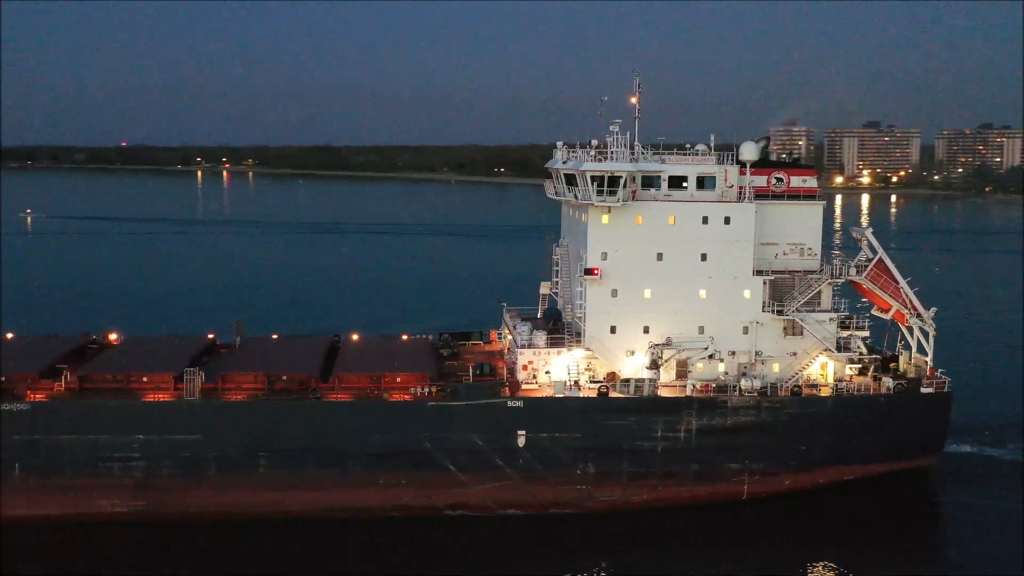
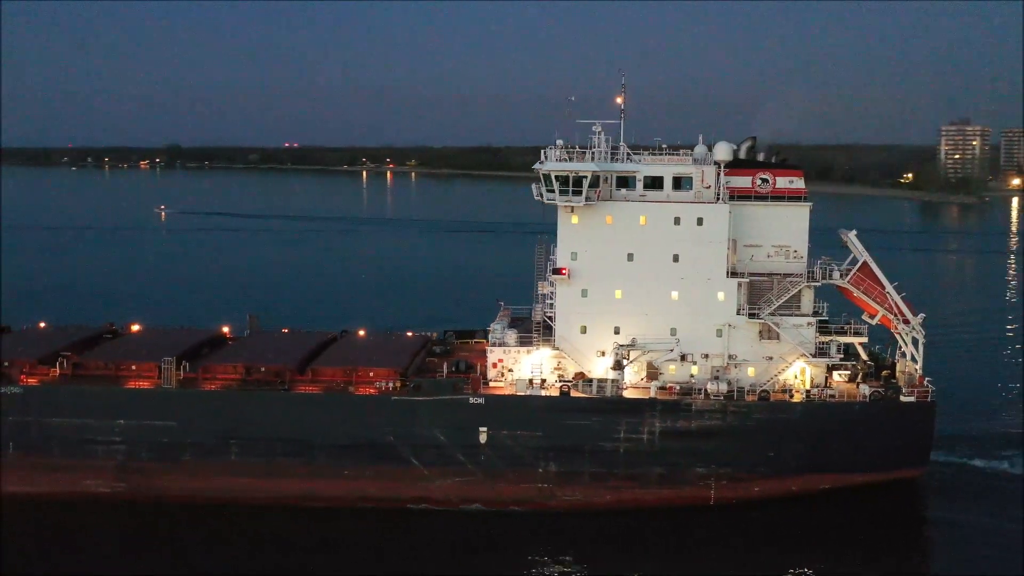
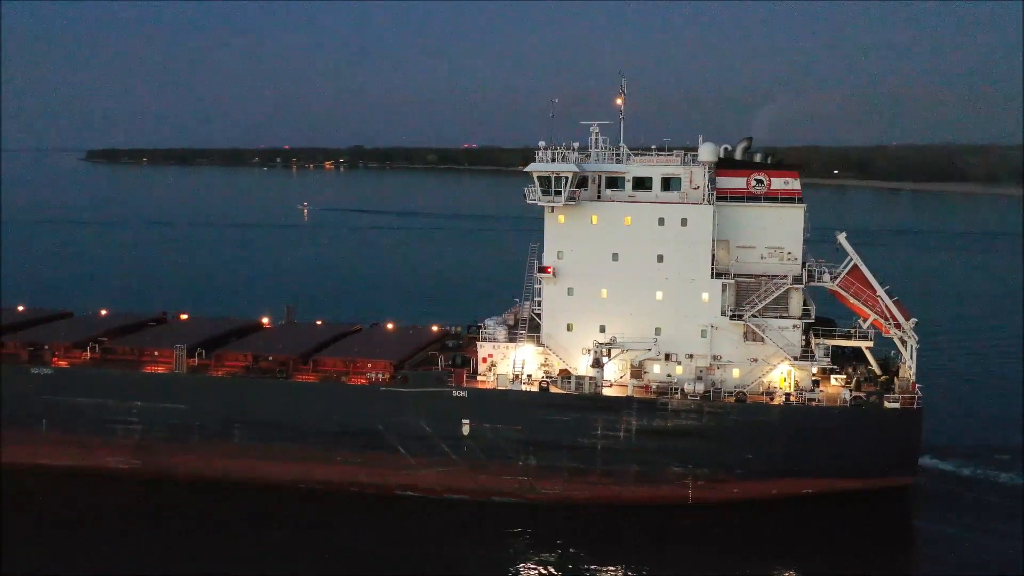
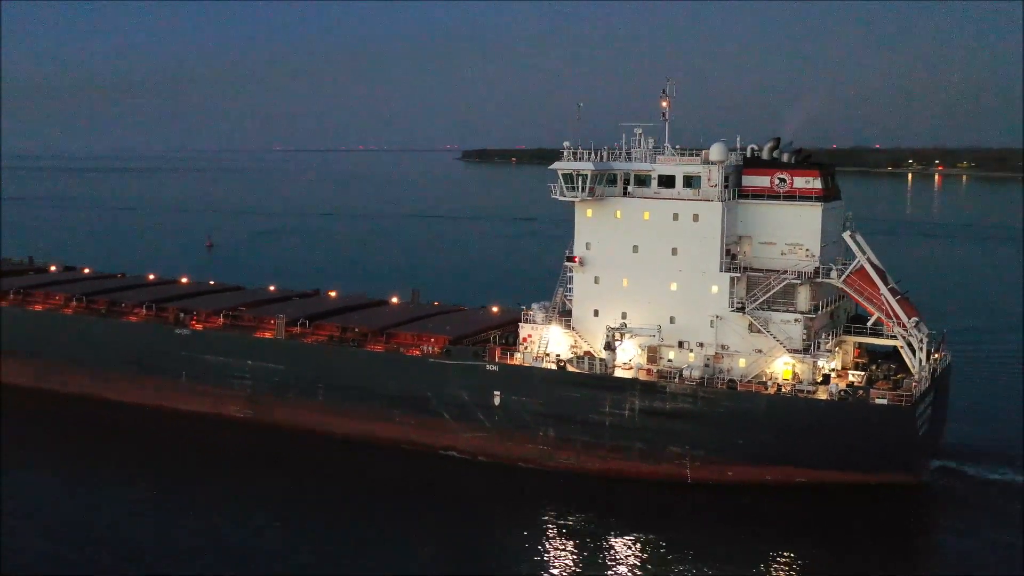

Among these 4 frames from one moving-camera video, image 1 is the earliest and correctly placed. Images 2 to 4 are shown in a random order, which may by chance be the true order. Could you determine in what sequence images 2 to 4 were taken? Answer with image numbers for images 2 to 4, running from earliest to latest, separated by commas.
2, 3, 4
